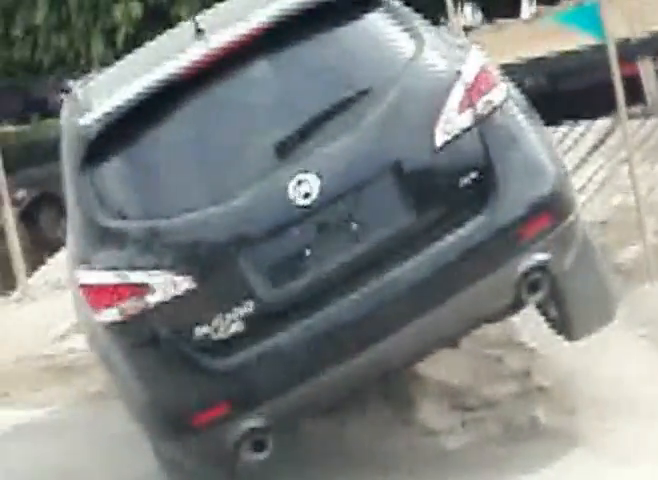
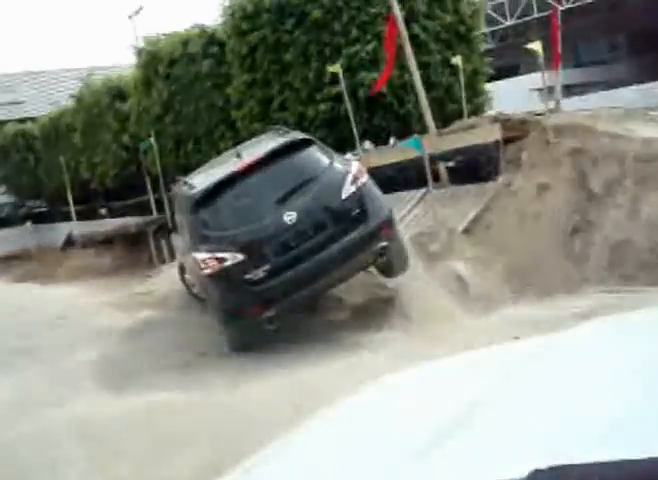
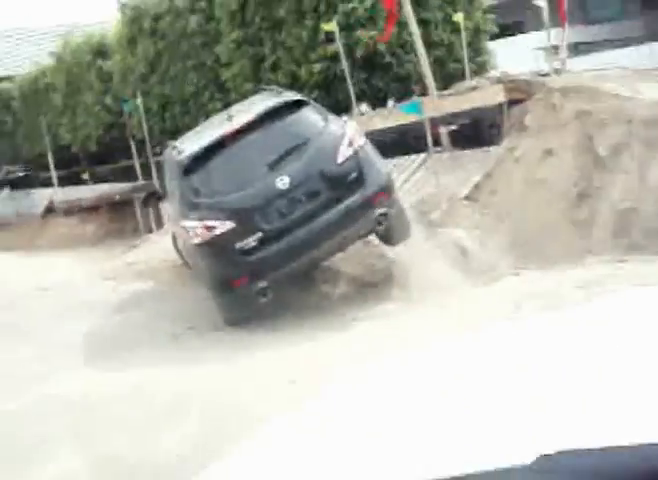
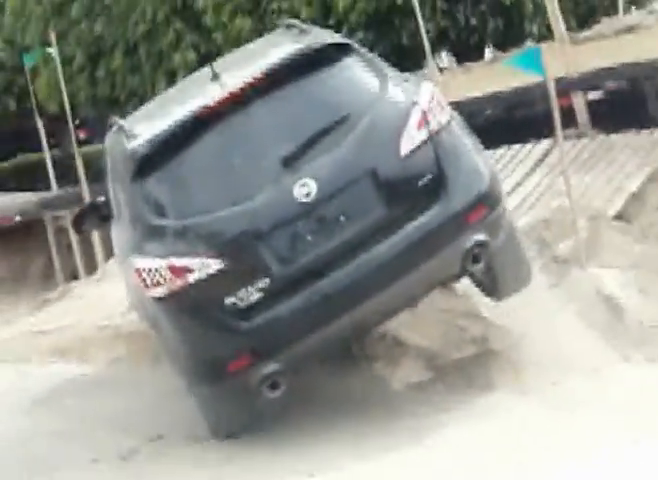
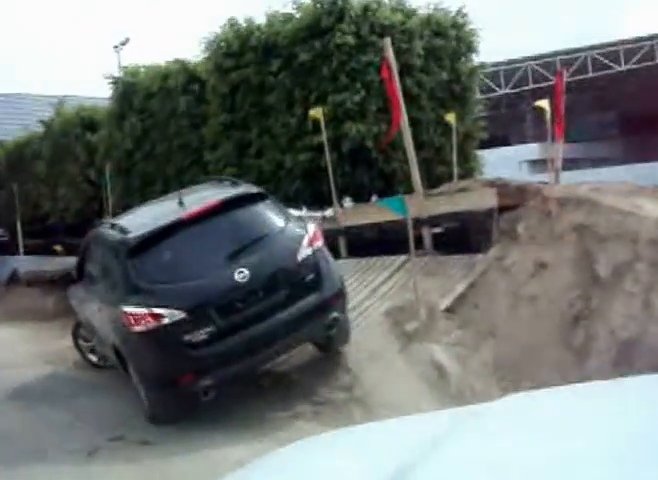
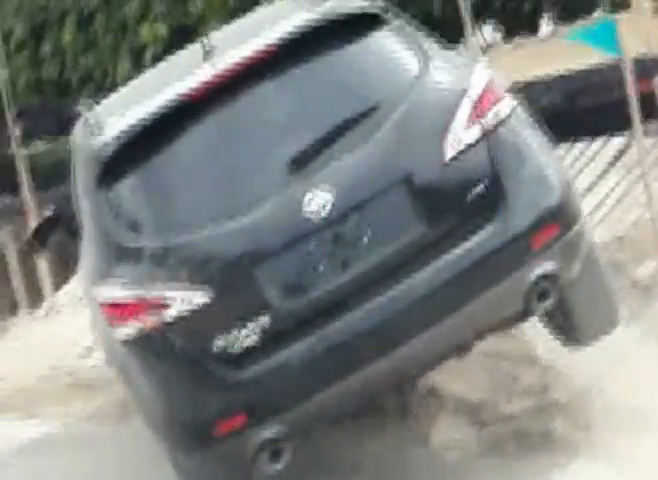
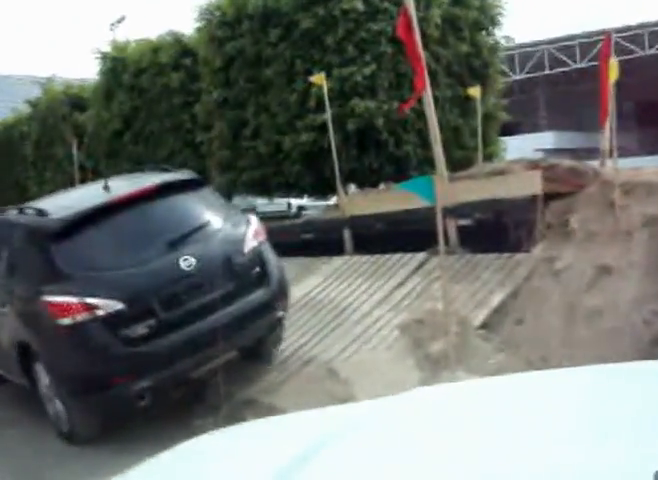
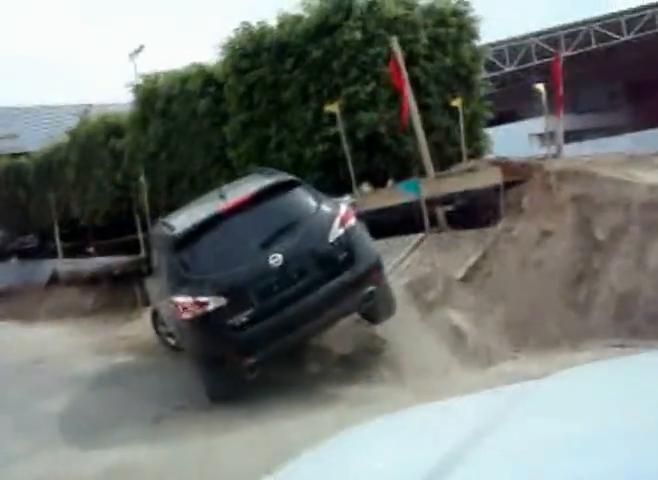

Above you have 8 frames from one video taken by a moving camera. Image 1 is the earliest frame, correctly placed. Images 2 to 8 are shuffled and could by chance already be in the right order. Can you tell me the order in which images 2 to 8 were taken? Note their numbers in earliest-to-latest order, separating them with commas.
6, 4, 3, 2, 8, 5, 7
